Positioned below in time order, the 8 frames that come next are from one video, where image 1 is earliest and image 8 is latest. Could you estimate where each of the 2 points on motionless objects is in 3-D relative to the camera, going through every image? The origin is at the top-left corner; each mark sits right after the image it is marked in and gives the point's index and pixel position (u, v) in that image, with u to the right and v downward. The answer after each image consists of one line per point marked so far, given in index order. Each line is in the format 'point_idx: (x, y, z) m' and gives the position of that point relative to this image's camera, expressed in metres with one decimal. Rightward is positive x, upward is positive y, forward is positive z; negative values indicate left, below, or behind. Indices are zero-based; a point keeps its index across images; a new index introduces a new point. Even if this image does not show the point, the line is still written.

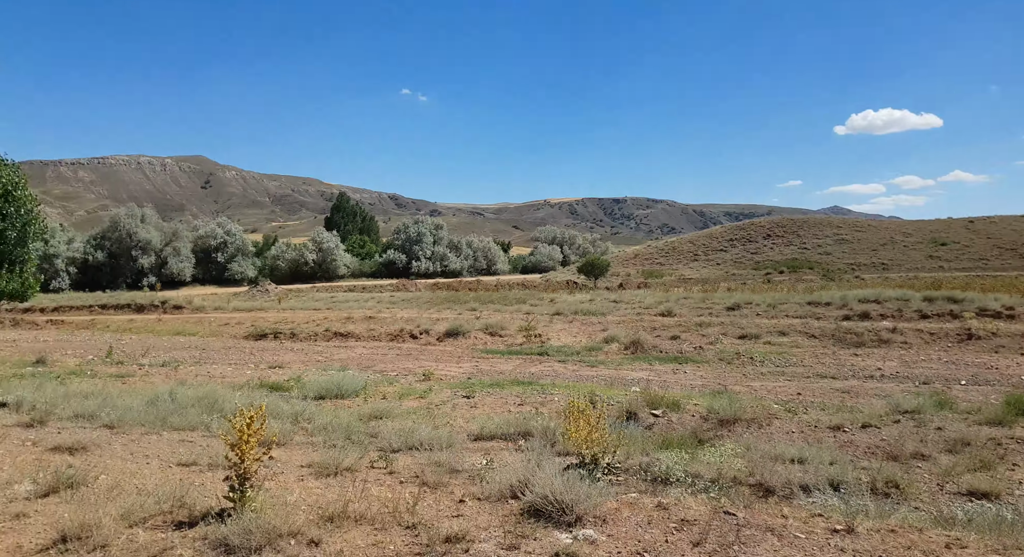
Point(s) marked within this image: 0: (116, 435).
0: (-5.1, -2.0, +8.4) m
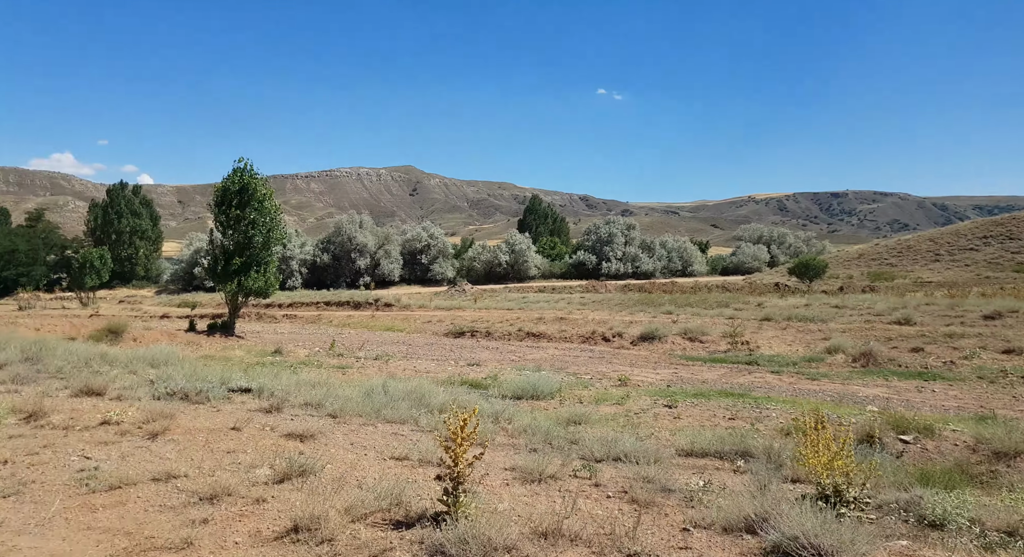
0: (-2.4, -2.0, +9.0) m
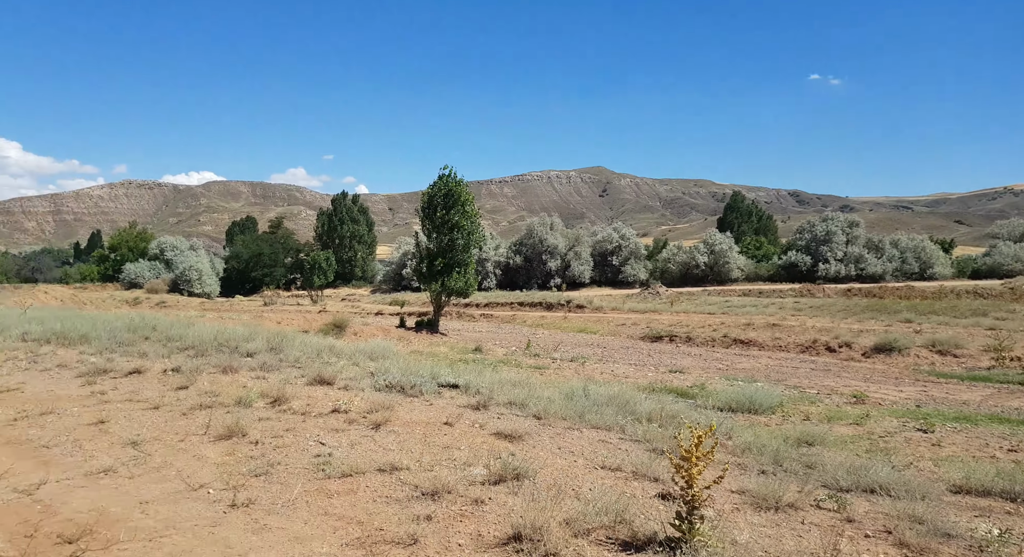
0: (+0.4, -2.0, +8.9) m
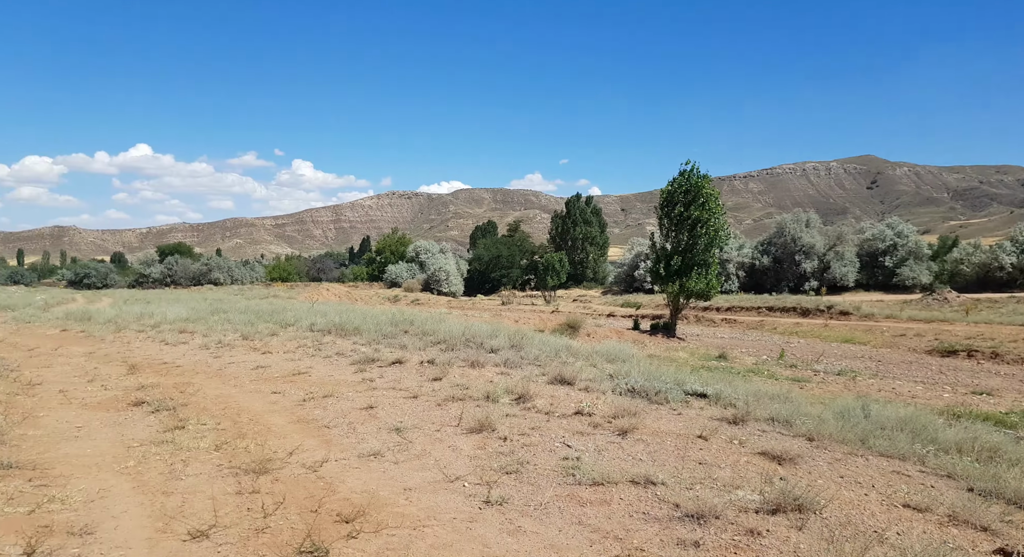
0: (+3.5, -2.0, +7.7) m
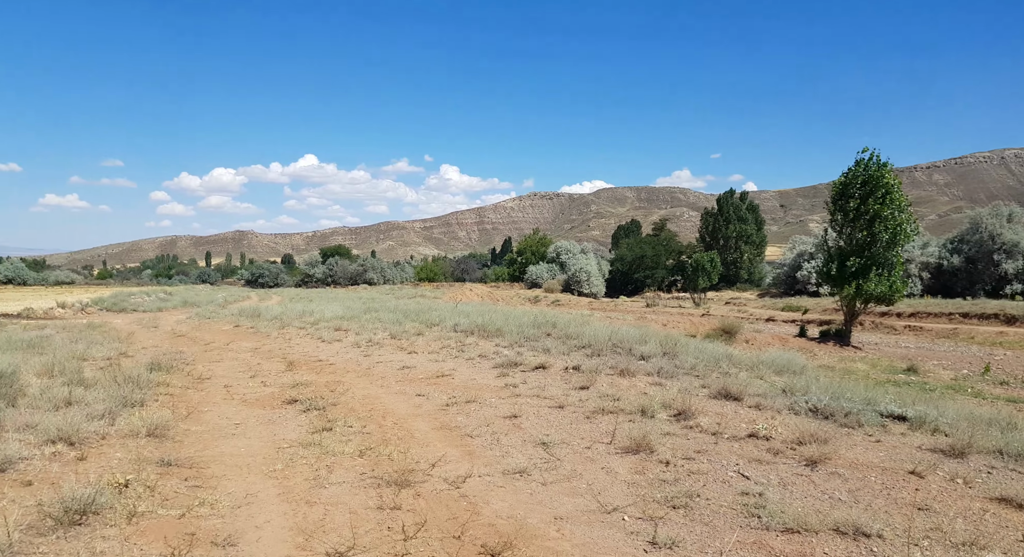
0: (+5.1, -2.0, +6.0) m
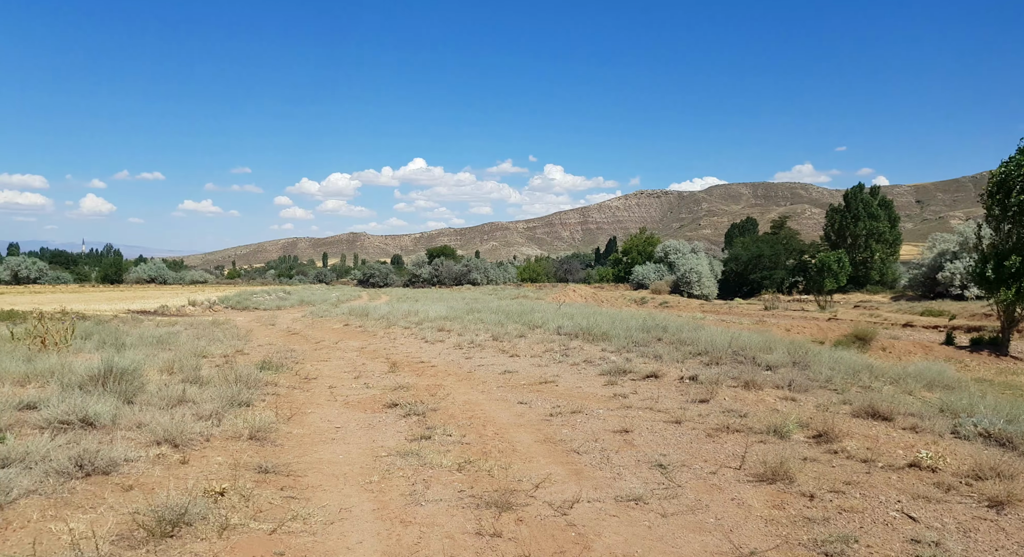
0: (+6.0, -2.0, +4.5) m
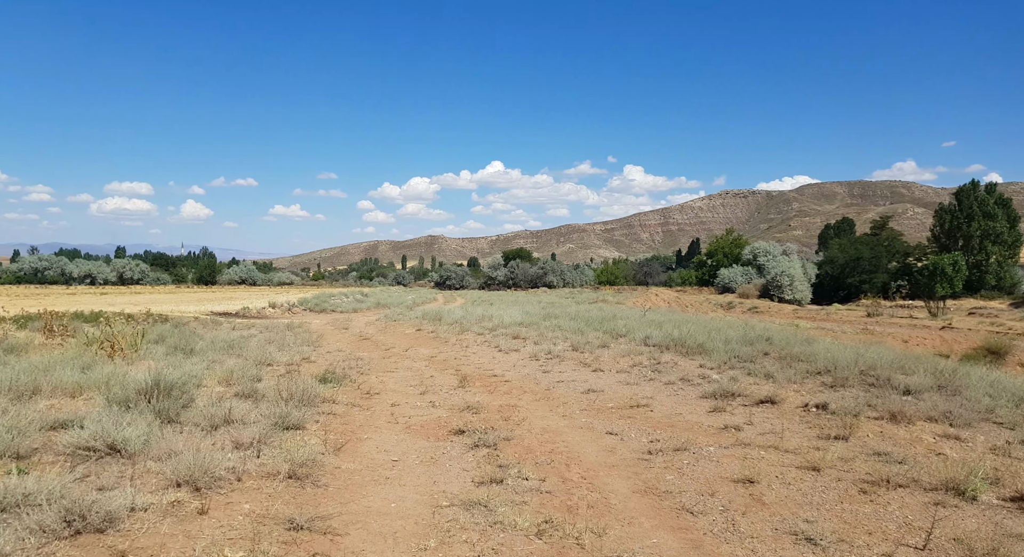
0: (+6.4, -2.1, +2.2) m
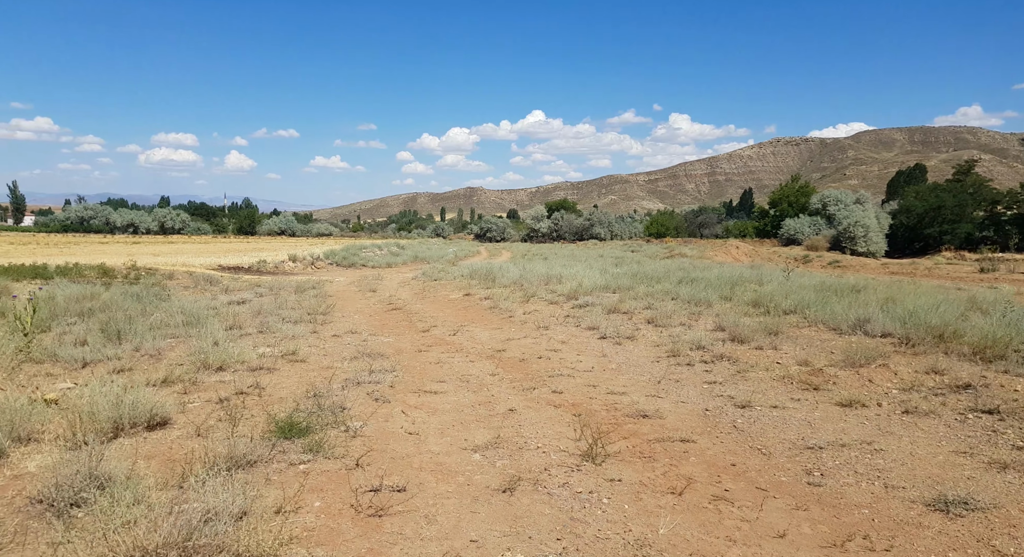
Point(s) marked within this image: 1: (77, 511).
0: (+7.3, -2.3, -5.2) m
1: (-2.7, -1.4, +4.2) m
